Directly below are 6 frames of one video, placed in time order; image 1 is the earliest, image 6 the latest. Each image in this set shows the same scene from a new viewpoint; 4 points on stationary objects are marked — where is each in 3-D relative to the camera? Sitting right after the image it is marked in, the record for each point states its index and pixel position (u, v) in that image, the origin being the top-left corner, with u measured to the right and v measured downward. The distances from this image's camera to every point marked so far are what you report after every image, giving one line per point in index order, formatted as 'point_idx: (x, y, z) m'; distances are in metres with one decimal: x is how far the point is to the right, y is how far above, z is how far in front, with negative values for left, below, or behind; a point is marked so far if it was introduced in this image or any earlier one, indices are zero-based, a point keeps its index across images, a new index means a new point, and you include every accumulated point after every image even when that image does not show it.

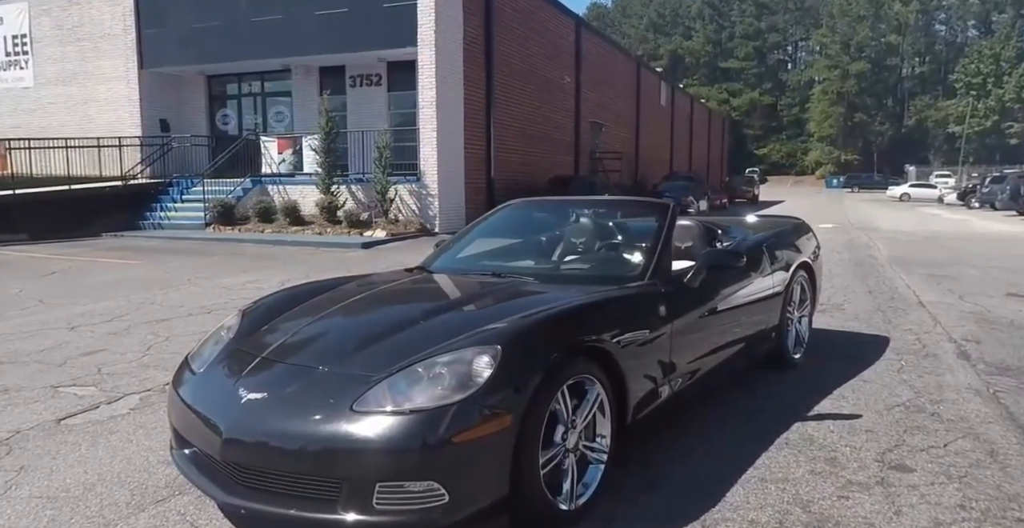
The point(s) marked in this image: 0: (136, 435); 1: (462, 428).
0: (-2.3, -1.0, +4.6) m
1: (-0.2, -0.6, +2.9) m
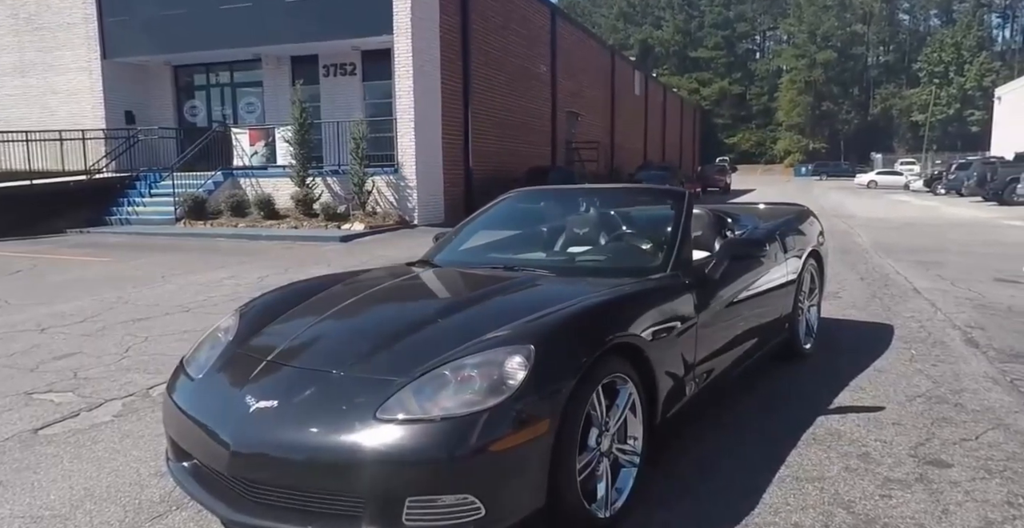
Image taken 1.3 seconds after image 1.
0: (-2.2, -1.0, +4.3) m
1: (-0.1, -0.6, +2.7) m
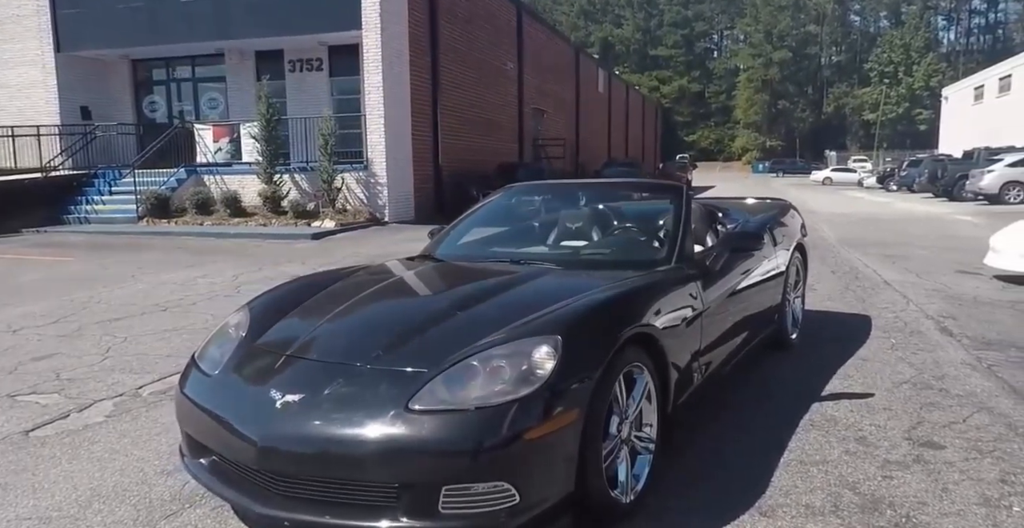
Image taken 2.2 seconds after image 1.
0: (-2.2, -1.0, +4.3) m
1: (+0.1, -0.6, +2.7) m
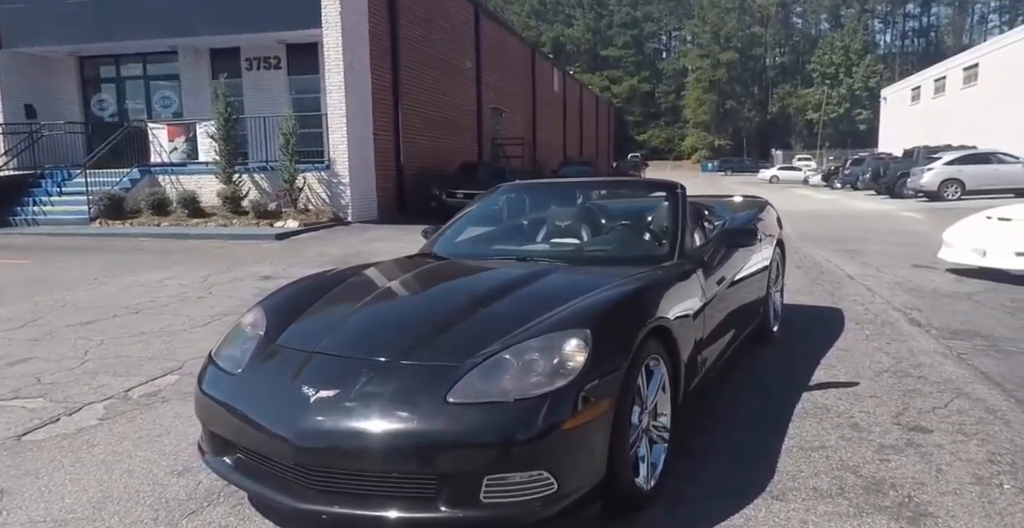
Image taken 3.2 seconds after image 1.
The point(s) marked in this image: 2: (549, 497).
0: (-2.2, -1.0, +4.2) m
1: (+0.2, -0.6, +2.8) m
2: (+0.1, -0.9, +2.8) m
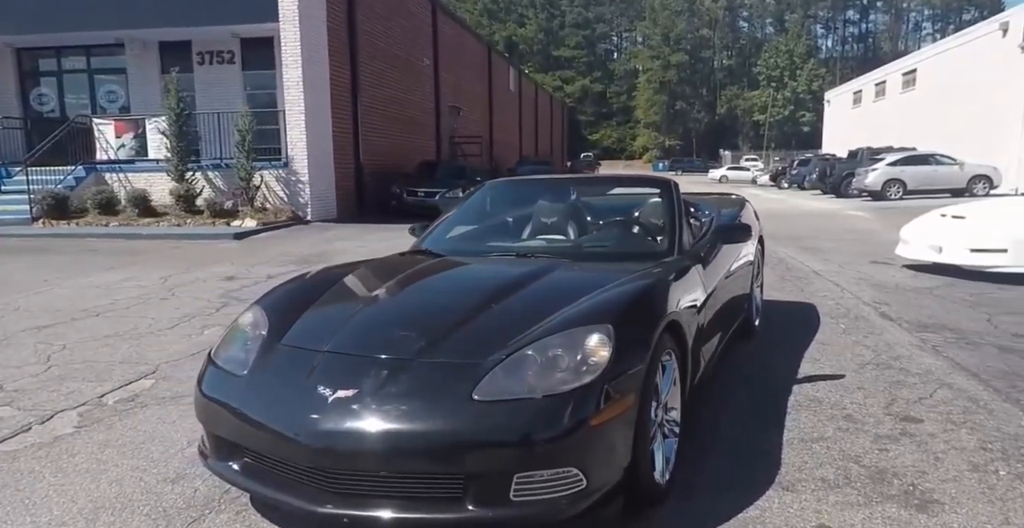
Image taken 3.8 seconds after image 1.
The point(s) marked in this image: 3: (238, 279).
0: (-2.2, -1.0, +4.0) m
1: (+0.3, -0.6, +2.8) m
2: (+0.2, -0.9, +2.8) m
3: (-3.6, -0.2, +9.7) m
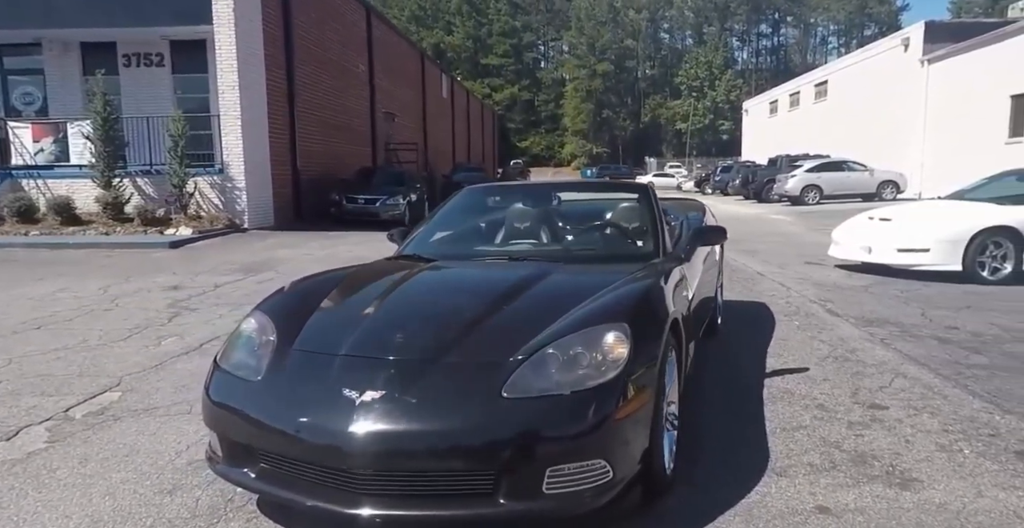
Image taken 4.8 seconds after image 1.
0: (-2.2, -1.1, +3.9) m
1: (+0.4, -0.6, +2.9) m
2: (+0.3, -0.9, +2.9) m
3: (-4.1, -0.3, +9.4) m
